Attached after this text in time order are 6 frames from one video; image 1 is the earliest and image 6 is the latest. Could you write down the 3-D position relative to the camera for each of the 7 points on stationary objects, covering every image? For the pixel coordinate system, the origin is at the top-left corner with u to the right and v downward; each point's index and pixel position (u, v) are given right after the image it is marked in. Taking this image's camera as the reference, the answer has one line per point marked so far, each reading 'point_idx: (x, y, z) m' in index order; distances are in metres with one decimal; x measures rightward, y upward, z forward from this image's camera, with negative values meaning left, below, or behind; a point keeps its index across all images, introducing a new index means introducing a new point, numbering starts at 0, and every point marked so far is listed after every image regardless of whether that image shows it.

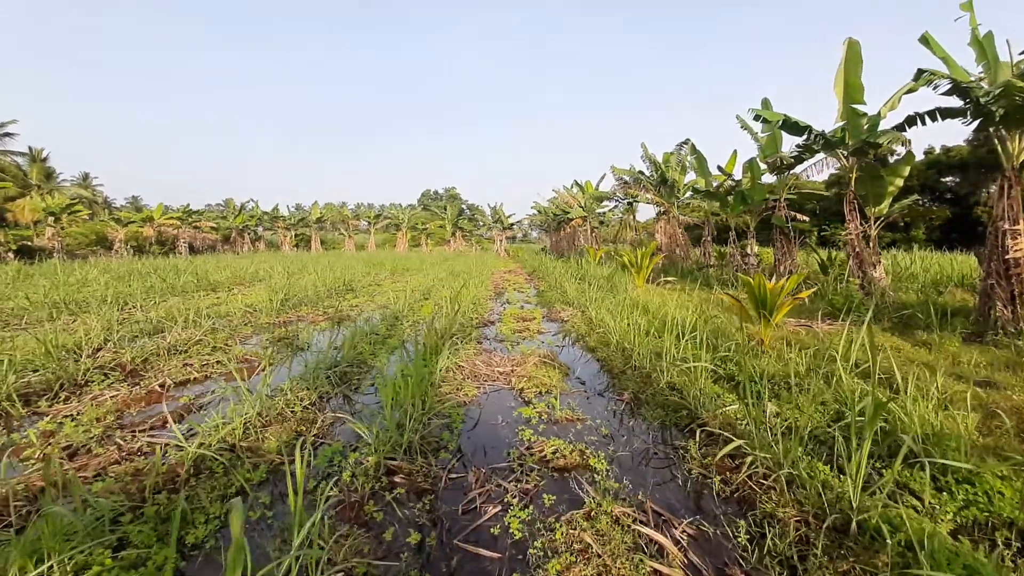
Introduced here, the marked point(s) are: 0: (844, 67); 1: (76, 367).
0: (+4.2, +2.8, +6.3) m
1: (-2.9, -0.5, +3.3) m
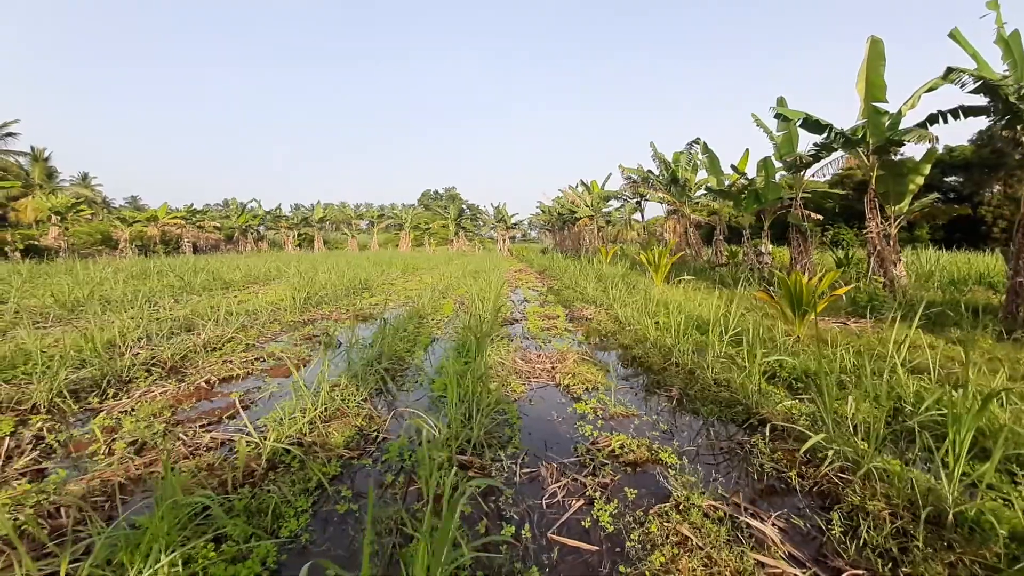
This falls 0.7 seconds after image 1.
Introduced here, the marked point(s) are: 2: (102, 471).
0: (+4.5, +2.8, +6.3) m
1: (-2.6, -0.5, +3.3) m
2: (-1.7, -0.7, +2.0) m
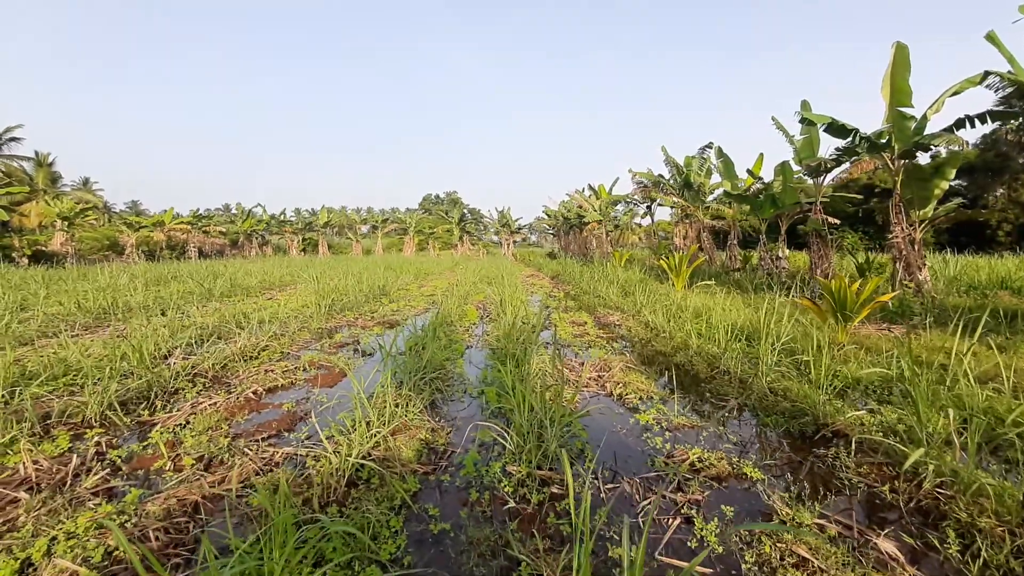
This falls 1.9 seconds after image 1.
0: (+4.8, +2.8, +6.3) m
1: (-2.3, -0.6, +3.3) m
2: (-1.3, -0.8, +1.9) m
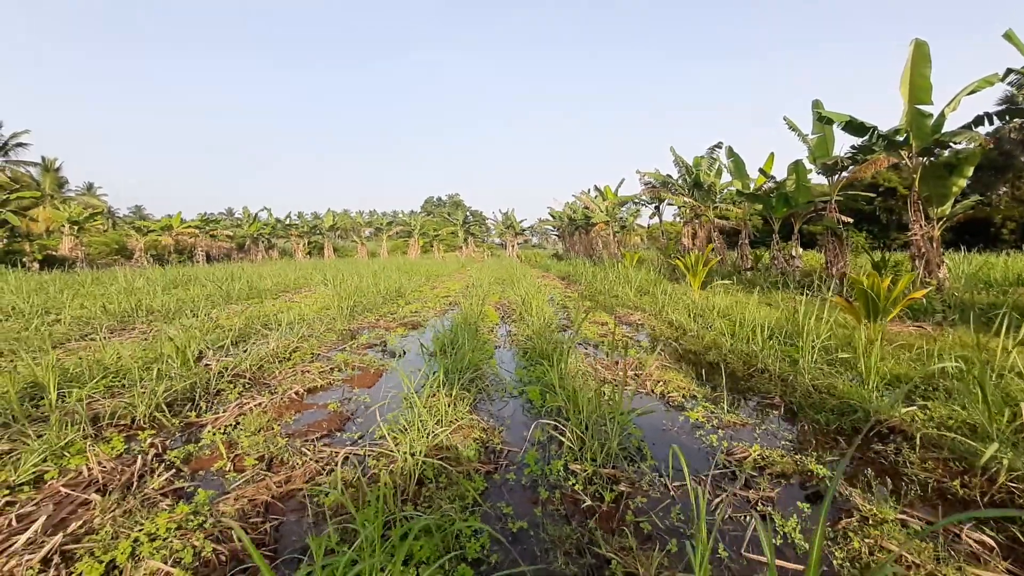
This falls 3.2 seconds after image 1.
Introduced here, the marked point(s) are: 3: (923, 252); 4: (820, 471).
0: (+5.1, +2.8, +6.3) m
1: (-2.0, -0.6, +3.3) m
2: (-1.0, -0.8, +1.9) m
3: (+5.5, +0.5, +6.6) m
4: (+1.3, -0.8, +2.1) m
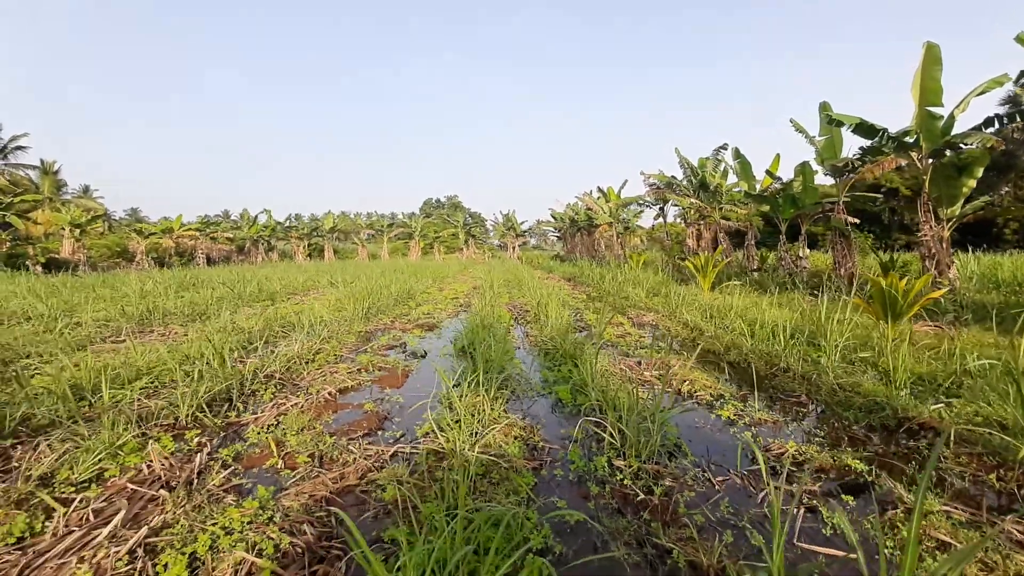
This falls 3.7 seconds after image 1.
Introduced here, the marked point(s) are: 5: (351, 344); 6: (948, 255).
0: (+5.3, +2.8, +6.4) m
1: (-1.8, -0.6, +3.3) m
2: (-0.8, -0.8, +2.0) m
3: (+5.7, +0.5, +6.7) m
4: (+1.5, -0.8, +2.2) m
5: (-1.6, -0.6, +4.9) m
6: (+5.8, +0.4, +6.6) m
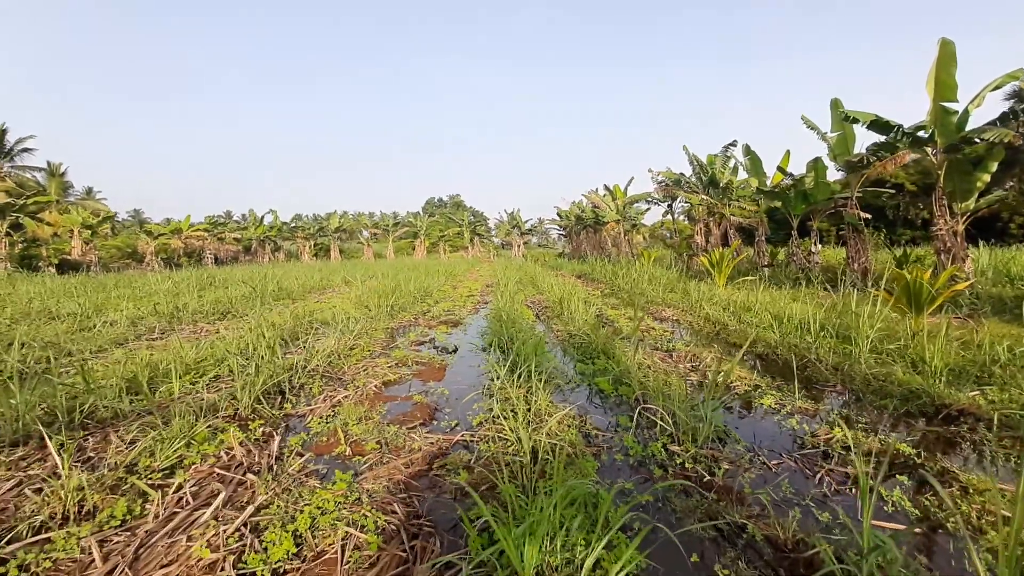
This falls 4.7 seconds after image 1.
0: (+5.5, +2.9, +6.5) m
1: (-1.5, -0.6, +3.4) m
2: (-0.6, -0.8, +2.1) m
3: (+6.0, +0.6, +6.8) m
4: (+1.8, -0.7, +2.2) m
5: (-1.3, -0.5, +5.0) m
6: (+6.1, +0.5, +6.7) m
